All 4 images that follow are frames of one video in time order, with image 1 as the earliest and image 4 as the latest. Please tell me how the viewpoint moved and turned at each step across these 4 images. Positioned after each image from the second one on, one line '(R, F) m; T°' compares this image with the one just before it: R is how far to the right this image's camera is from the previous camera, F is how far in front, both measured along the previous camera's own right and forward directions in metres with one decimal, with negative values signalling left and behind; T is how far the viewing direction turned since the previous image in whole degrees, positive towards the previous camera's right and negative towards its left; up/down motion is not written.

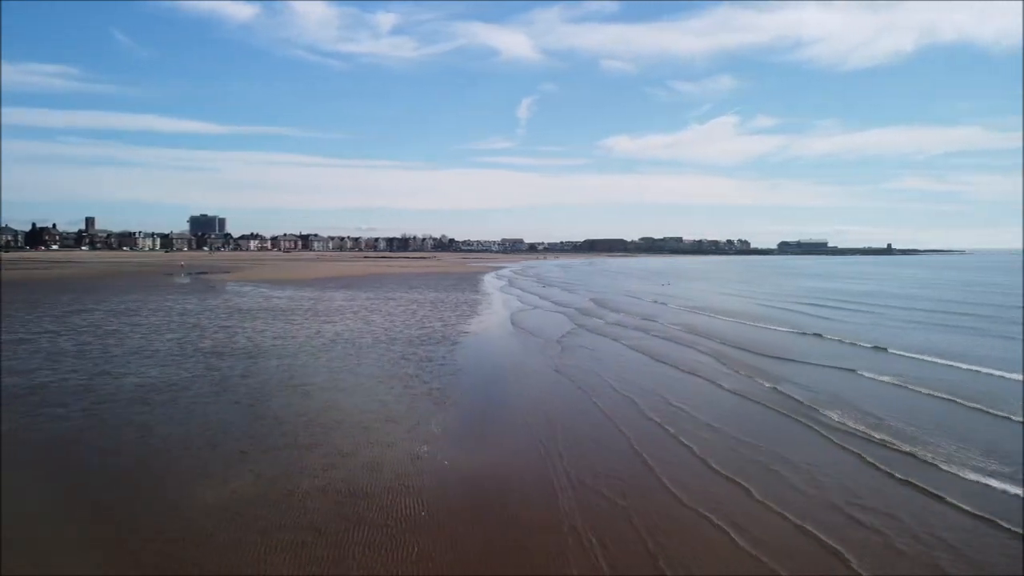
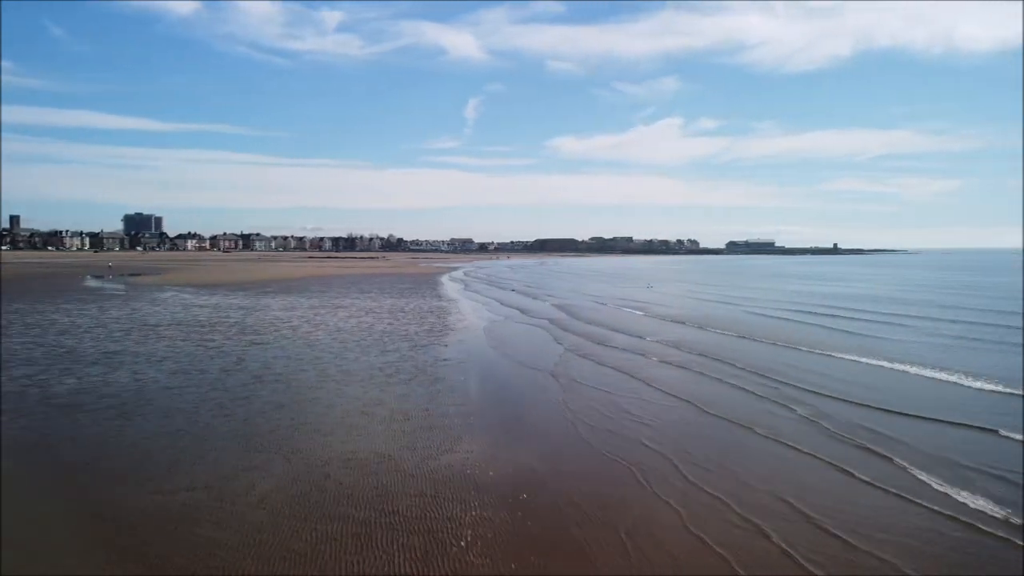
(-0.8, +3.5) m; +5°
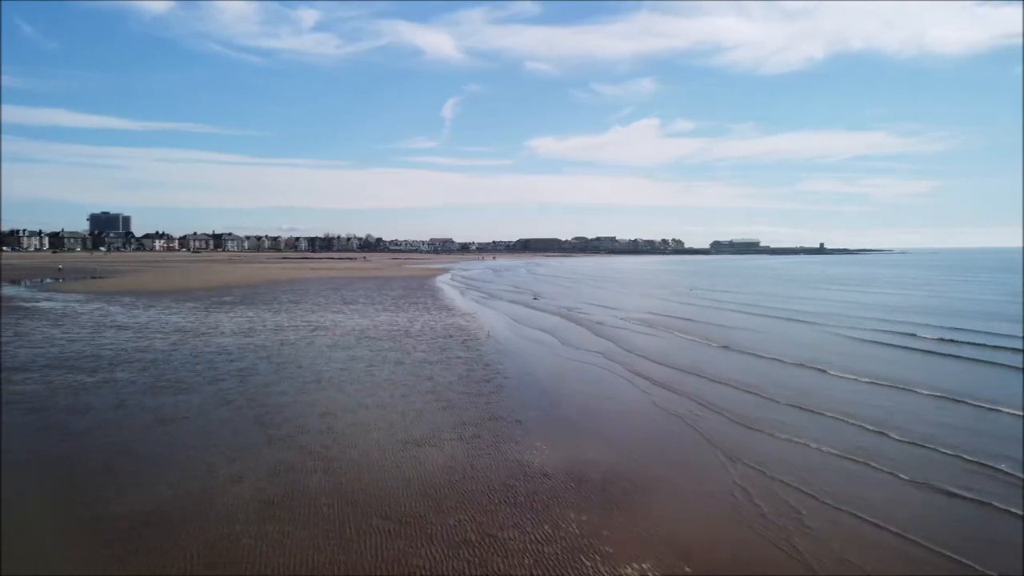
(-1.6, +5.7) m; +2°
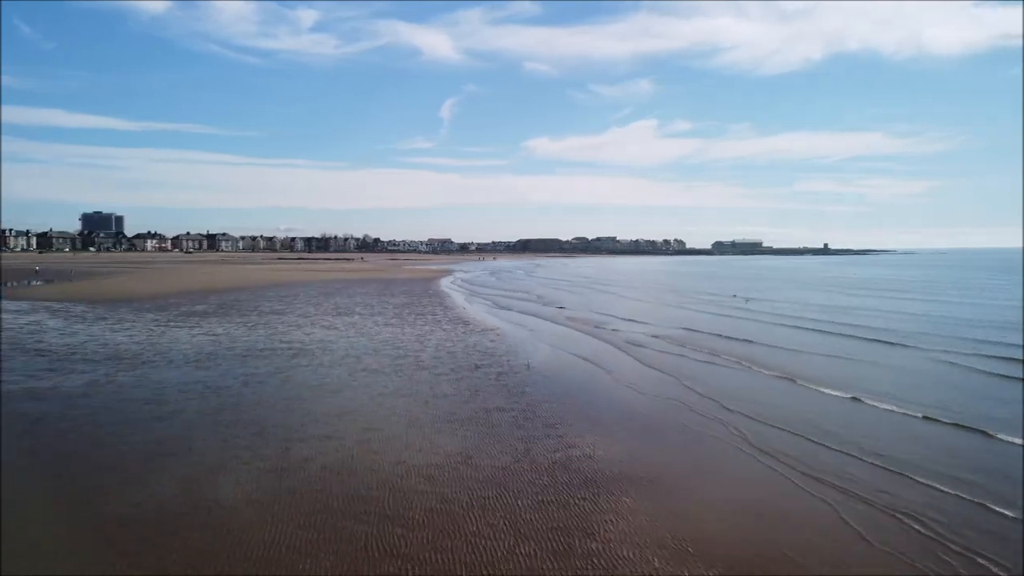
(-0.8, +3.6) m; 0°
